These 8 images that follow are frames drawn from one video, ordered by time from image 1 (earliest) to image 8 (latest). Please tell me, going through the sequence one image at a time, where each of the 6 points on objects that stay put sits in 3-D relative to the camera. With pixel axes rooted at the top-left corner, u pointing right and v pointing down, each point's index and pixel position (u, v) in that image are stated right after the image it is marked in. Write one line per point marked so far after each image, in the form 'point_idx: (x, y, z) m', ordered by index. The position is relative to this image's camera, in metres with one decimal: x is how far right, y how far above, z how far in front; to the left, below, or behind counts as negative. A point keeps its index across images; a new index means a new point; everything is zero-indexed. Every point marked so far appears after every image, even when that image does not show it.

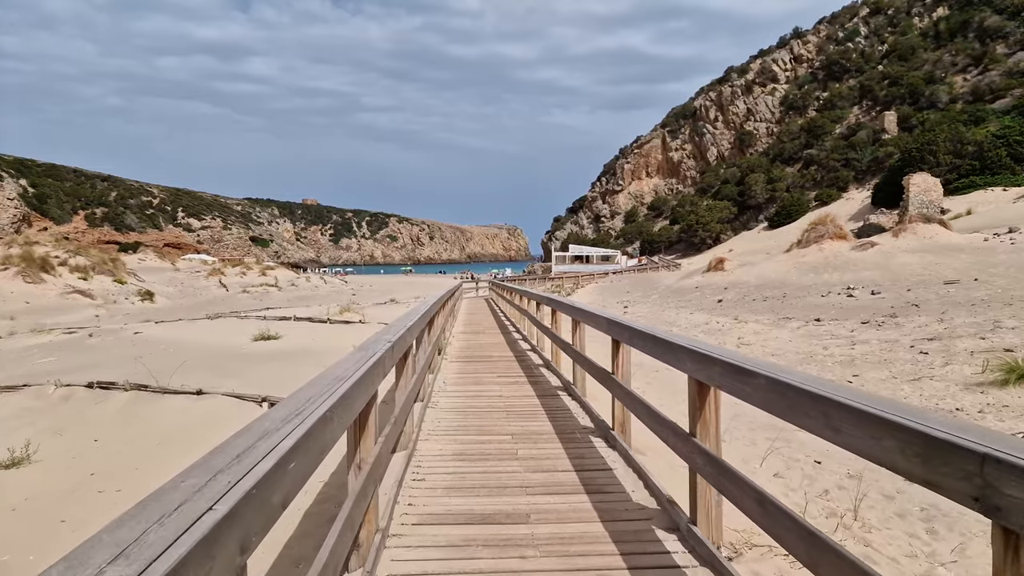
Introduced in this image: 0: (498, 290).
0: (-0.4, -0.1, +19.9) m
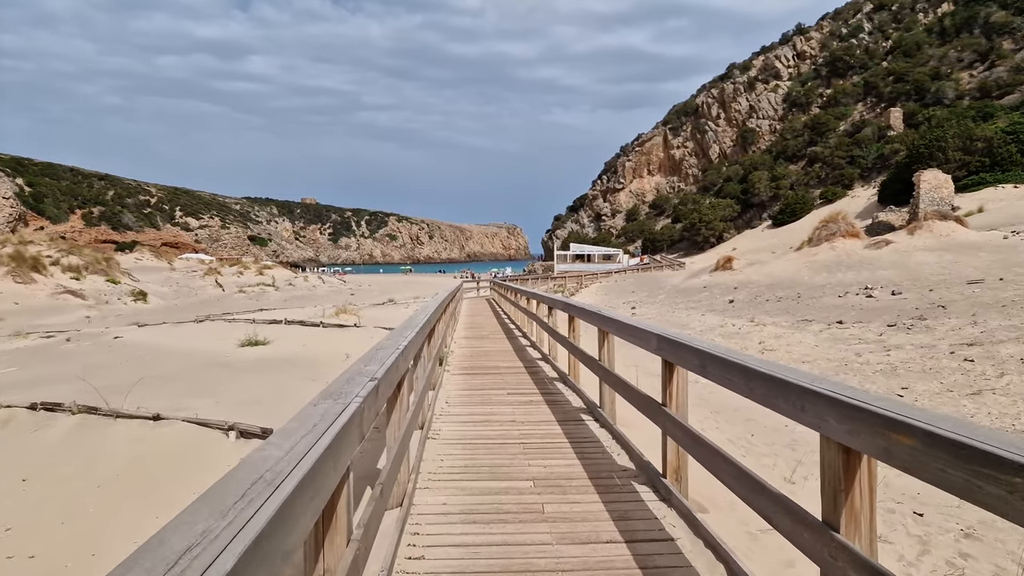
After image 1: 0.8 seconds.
0: (-0.3, -0.1, +19.2) m
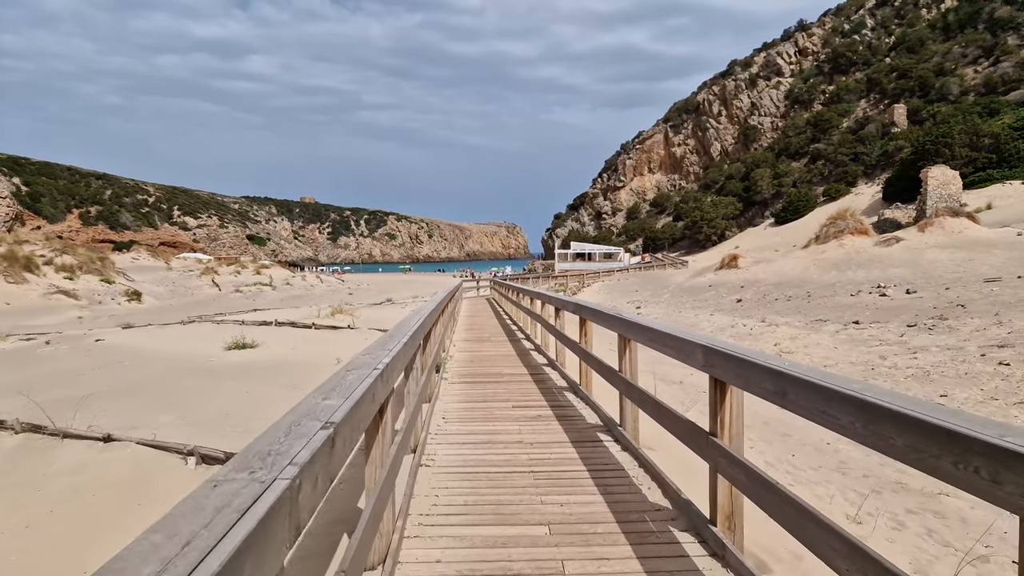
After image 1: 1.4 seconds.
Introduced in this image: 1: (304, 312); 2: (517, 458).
0: (-0.3, 0.0, +18.6) m
1: (-6.0, -0.7, +18.4) m
2: (0.0, -1.2, +4.4) m
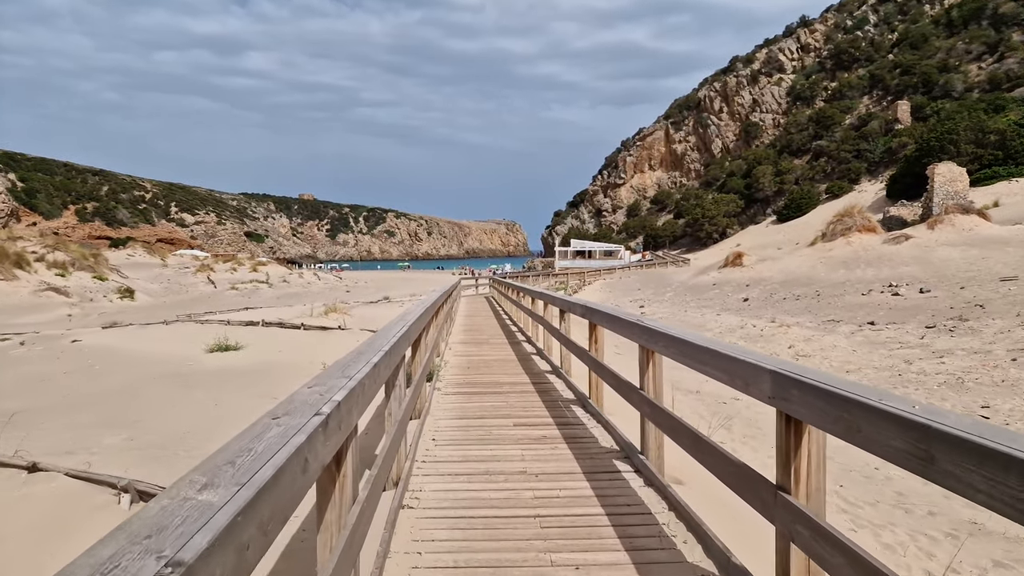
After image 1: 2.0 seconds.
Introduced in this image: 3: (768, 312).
0: (-0.3, 0.0, +18.1) m
1: (-6.0, -0.7, +17.9) m
2: (0.0, -1.2, +3.8) m
3: (+6.0, -0.6, +14.7) m
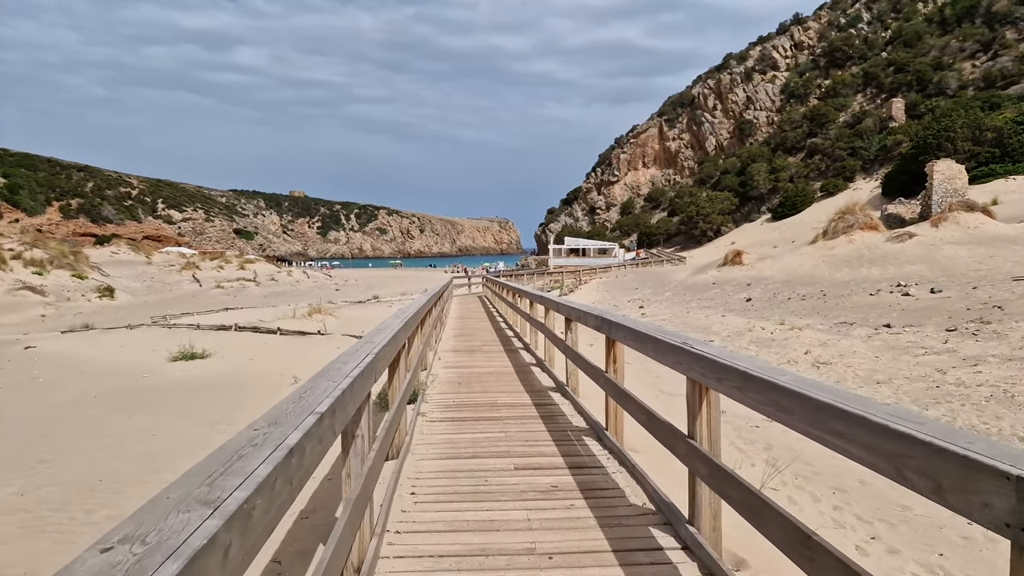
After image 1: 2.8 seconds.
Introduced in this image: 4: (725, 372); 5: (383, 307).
0: (-0.5, 0.0, +17.3) m
1: (-6.2, -0.6, +17.1) m
2: (0.0, -1.2, +3.1) m
3: (+5.8, -0.6, +14.0) m
4: (+0.7, -0.3, +2.1) m
5: (-4.1, -0.6, +19.8) m
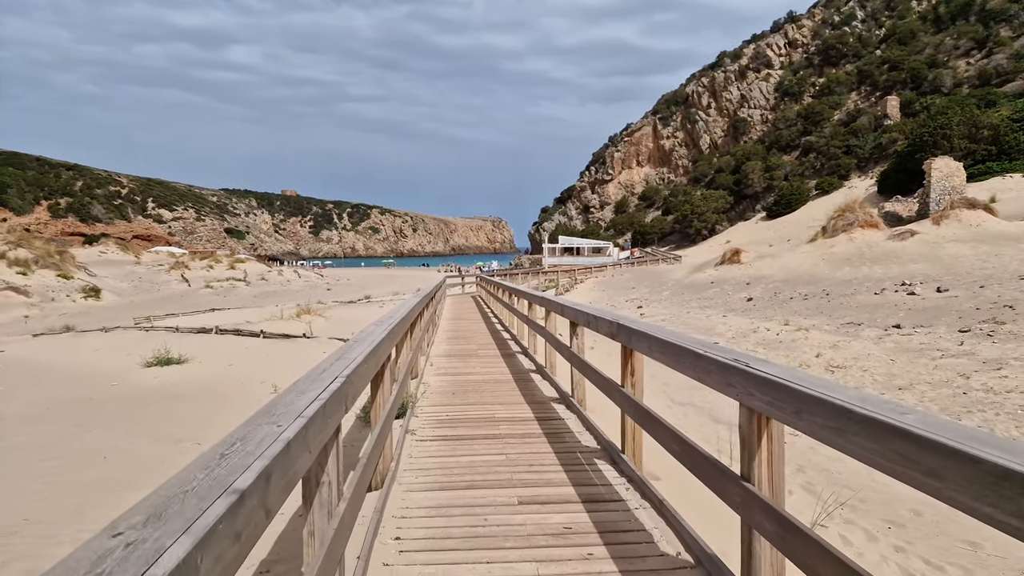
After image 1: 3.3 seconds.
0: (-0.6, 0.0, +16.8) m
1: (-6.4, -0.6, +16.5) m
2: (+0.1, -1.2, +2.6) m
3: (+5.7, -0.5, +13.6) m
4: (+0.7, -0.3, +1.6) m
5: (-4.2, -0.6, +19.3) m
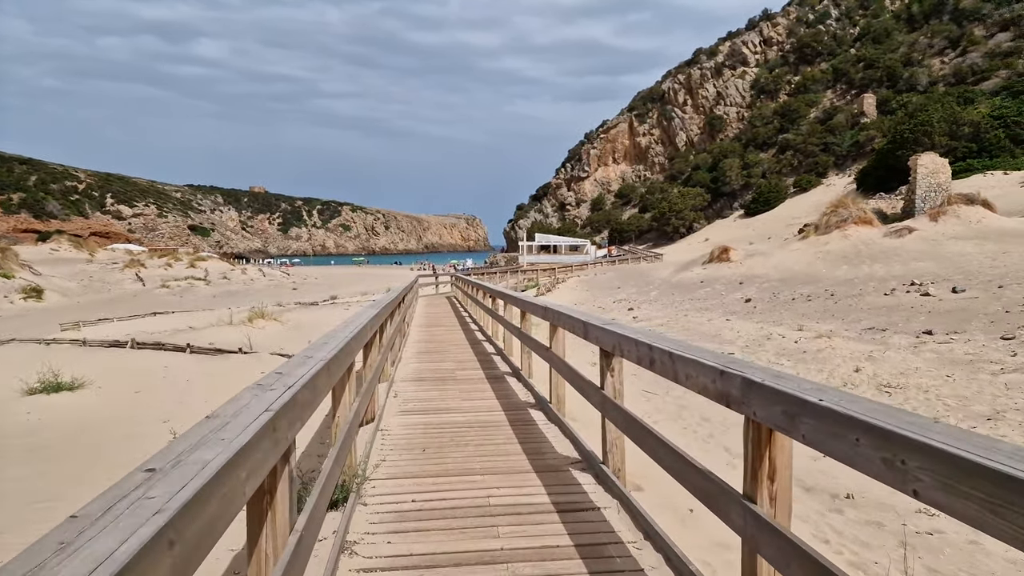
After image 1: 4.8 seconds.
0: (-1.2, 0.0, +15.3) m
1: (-6.9, -0.7, +14.8) m
2: (+0.1, -1.3, +1.1) m
3: (+5.3, -0.6, +12.4) m
4: (+0.8, -0.3, +0.2) m
5: (-4.8, -0.6, +17.6) m
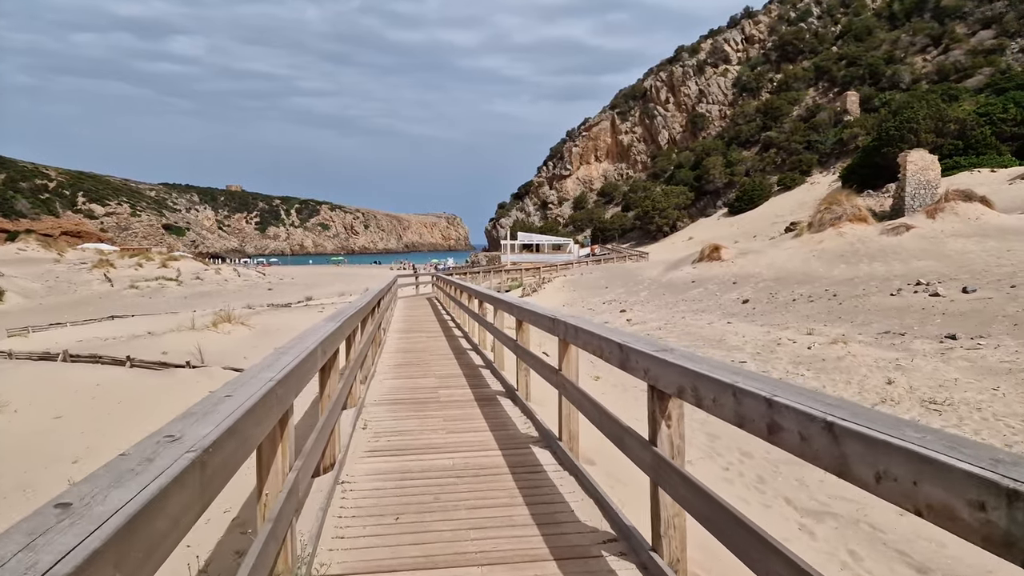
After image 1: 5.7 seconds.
0: (-1.5, 0.0, +14.4) m
1: (-7.2, -0.7, +13.7) m
2: (+0.2, -1.3, +0.3) m
3: (+5.1, -0.6, +11.7) m
4: (+1.0, -0.4, -0.7) m
5: (-5.2, -0.6, +16.6) m
